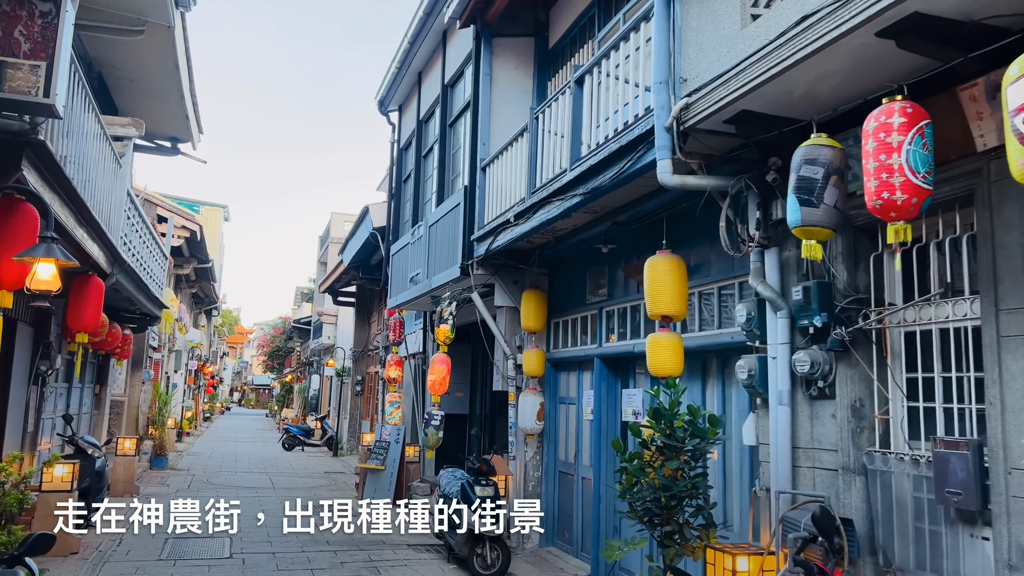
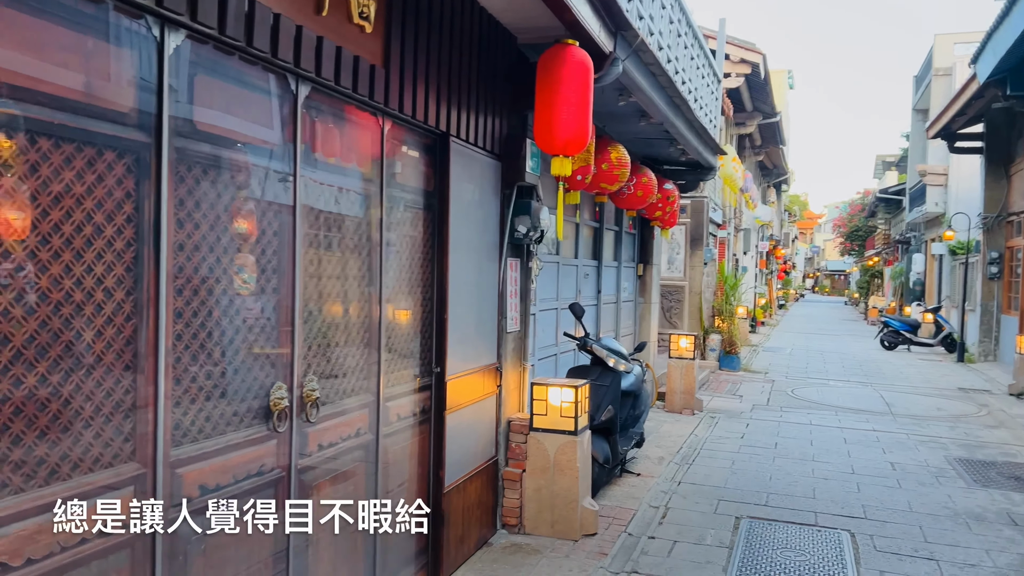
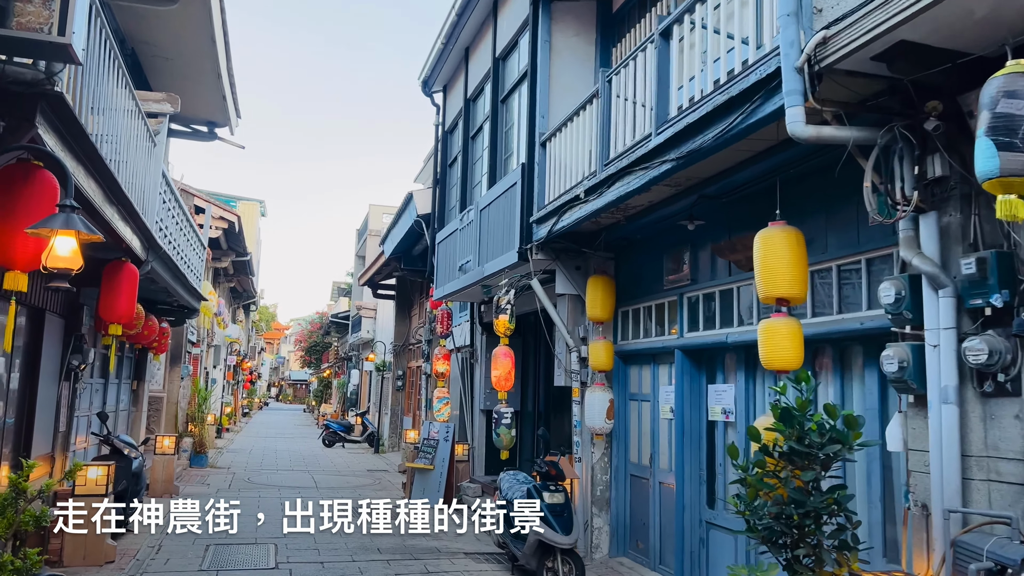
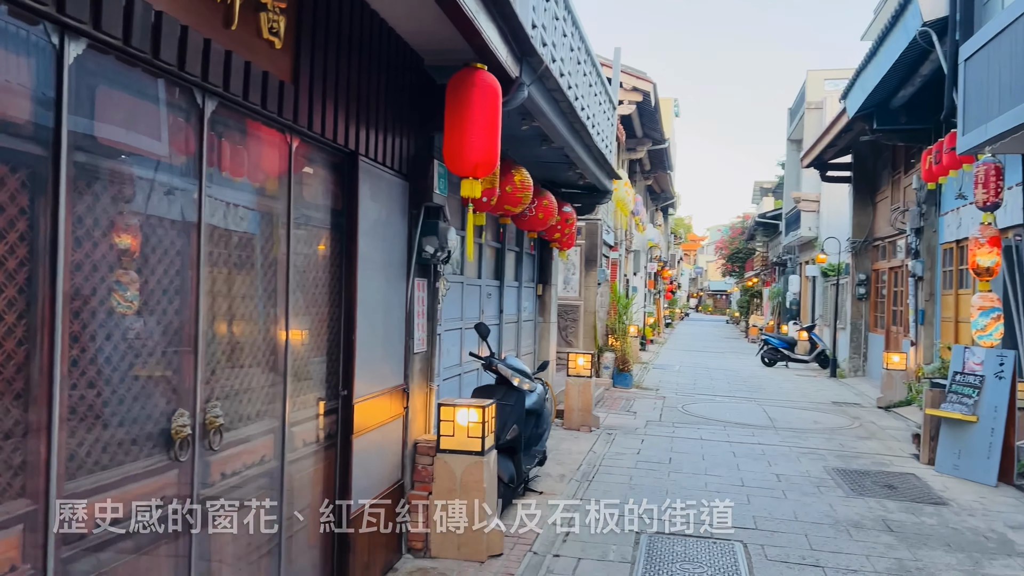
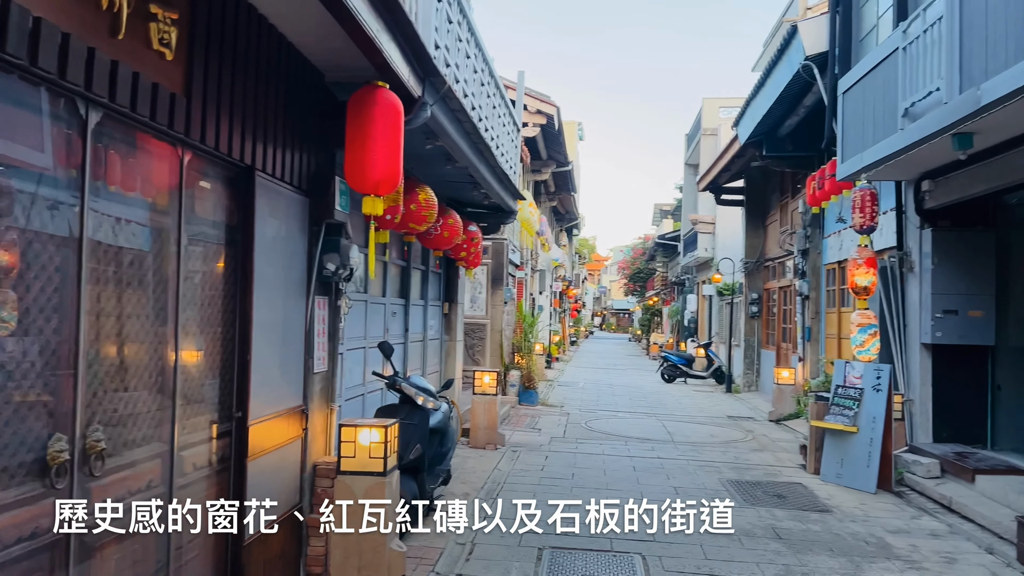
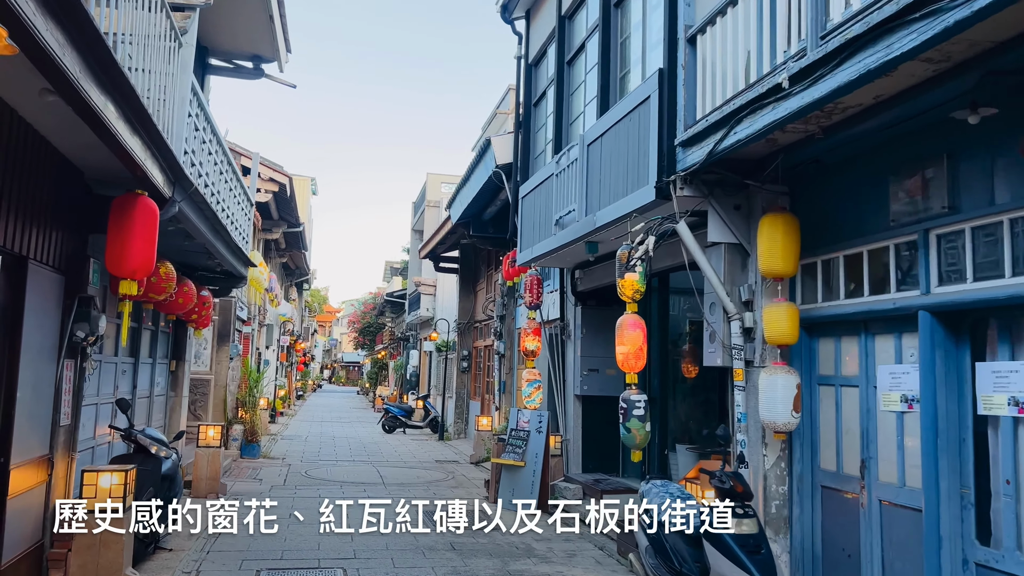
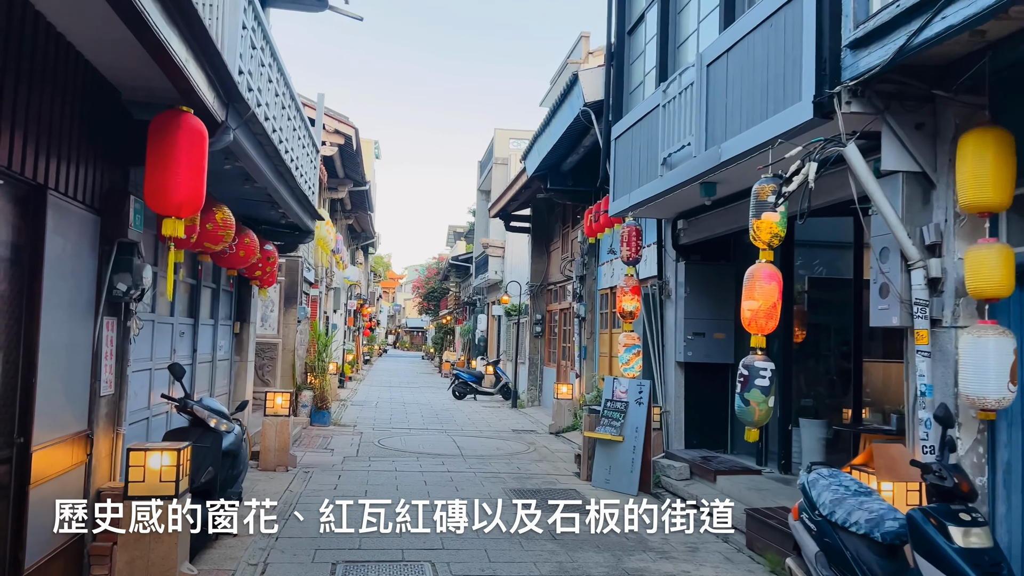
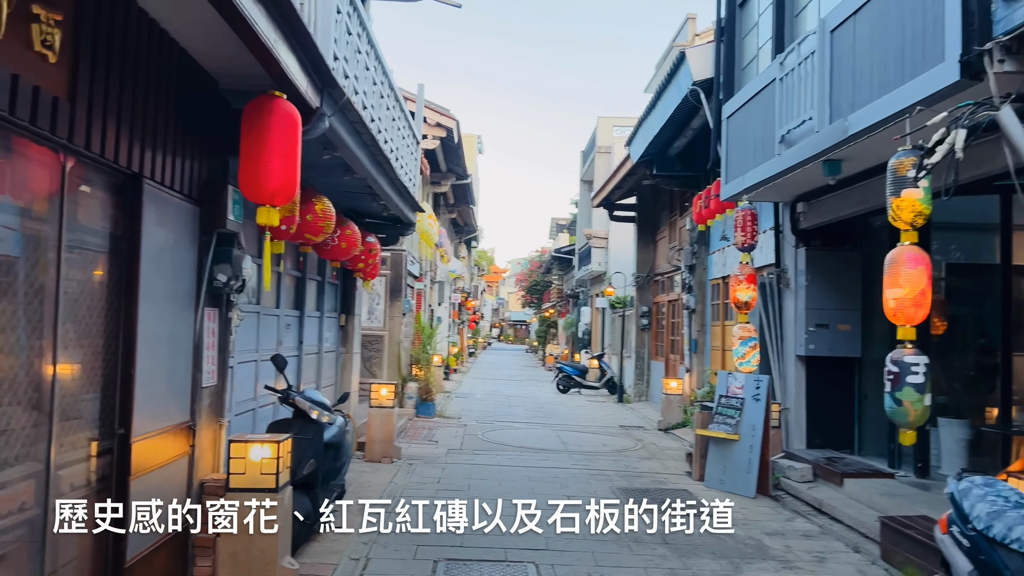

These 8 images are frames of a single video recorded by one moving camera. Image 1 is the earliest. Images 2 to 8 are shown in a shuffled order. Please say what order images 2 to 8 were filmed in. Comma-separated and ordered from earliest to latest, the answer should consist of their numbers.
3, 6, 7, 8, 5, 4, 2
